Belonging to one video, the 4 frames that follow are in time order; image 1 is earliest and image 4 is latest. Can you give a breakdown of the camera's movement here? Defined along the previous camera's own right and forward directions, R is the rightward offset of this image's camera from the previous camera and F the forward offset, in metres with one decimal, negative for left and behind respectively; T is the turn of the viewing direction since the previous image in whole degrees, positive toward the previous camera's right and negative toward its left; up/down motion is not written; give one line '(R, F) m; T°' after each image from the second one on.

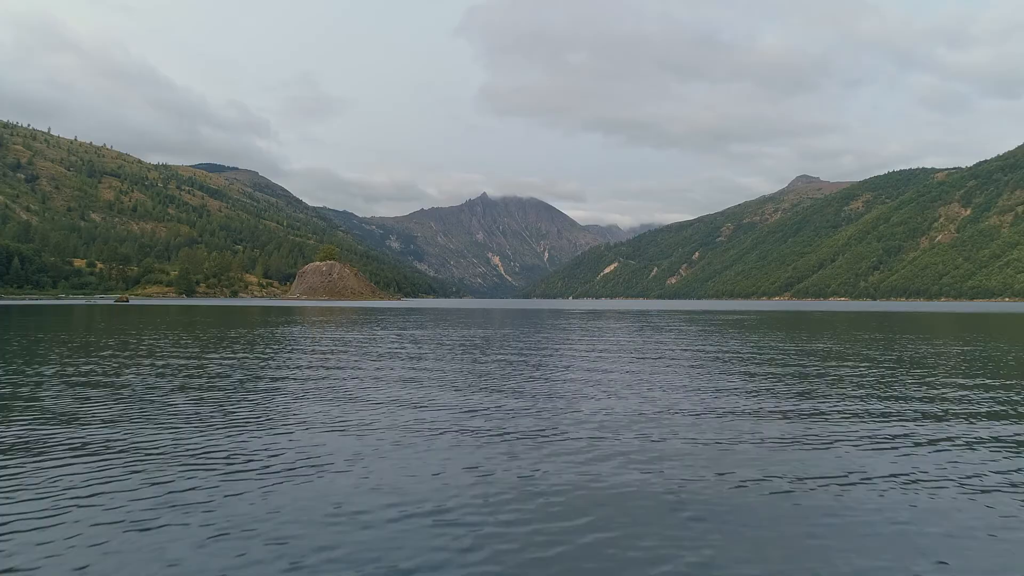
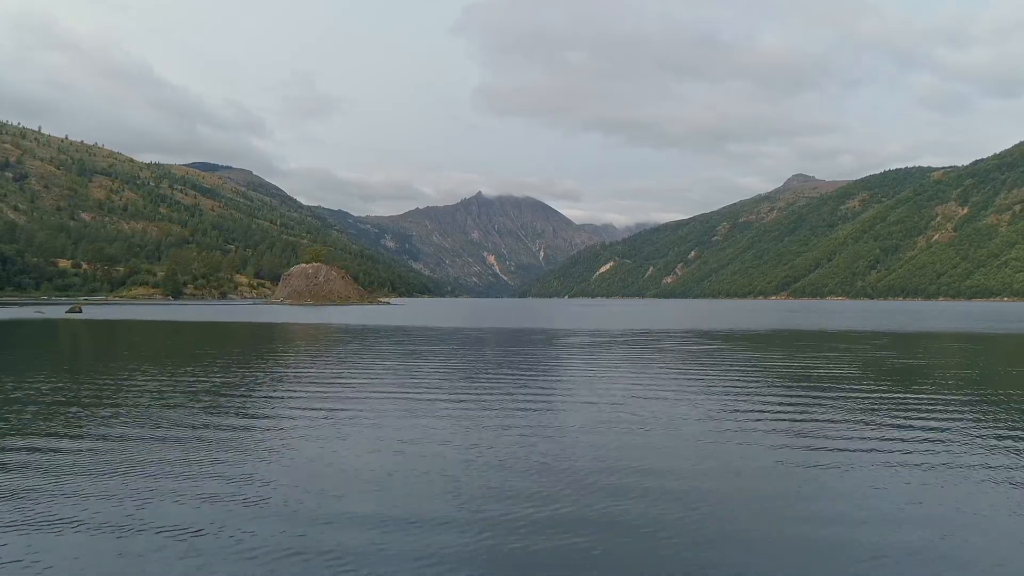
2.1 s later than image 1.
(+0.2, +3.8) m; 0°
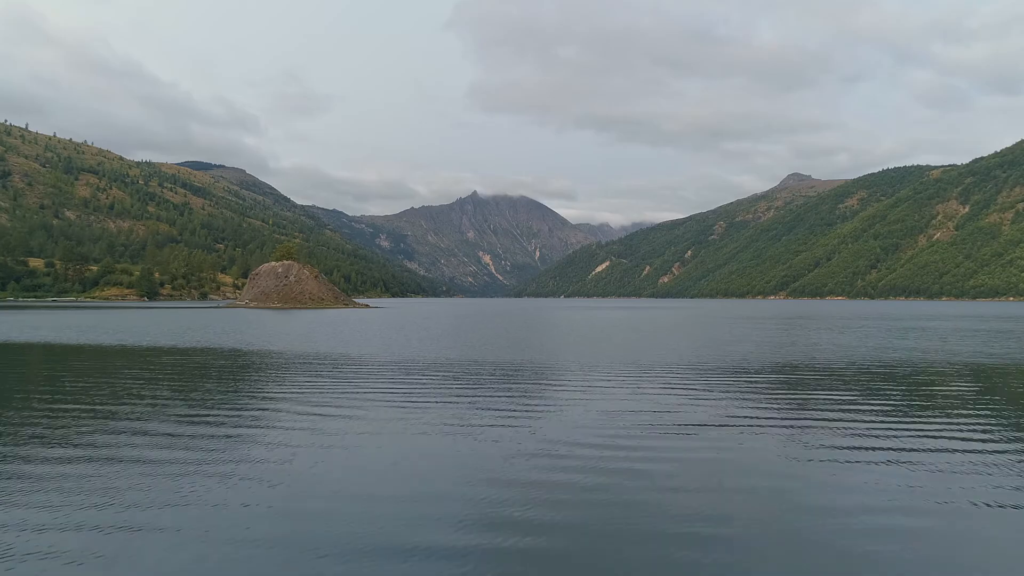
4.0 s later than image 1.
(0.0, +9.0) m; 0°
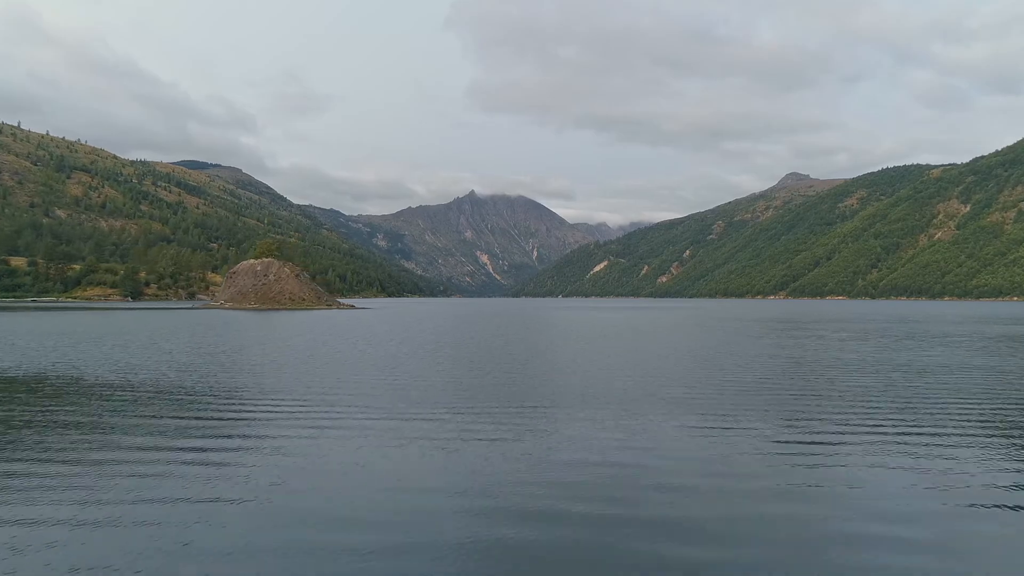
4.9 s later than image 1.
(+0.1, +5.4) m; 0°
